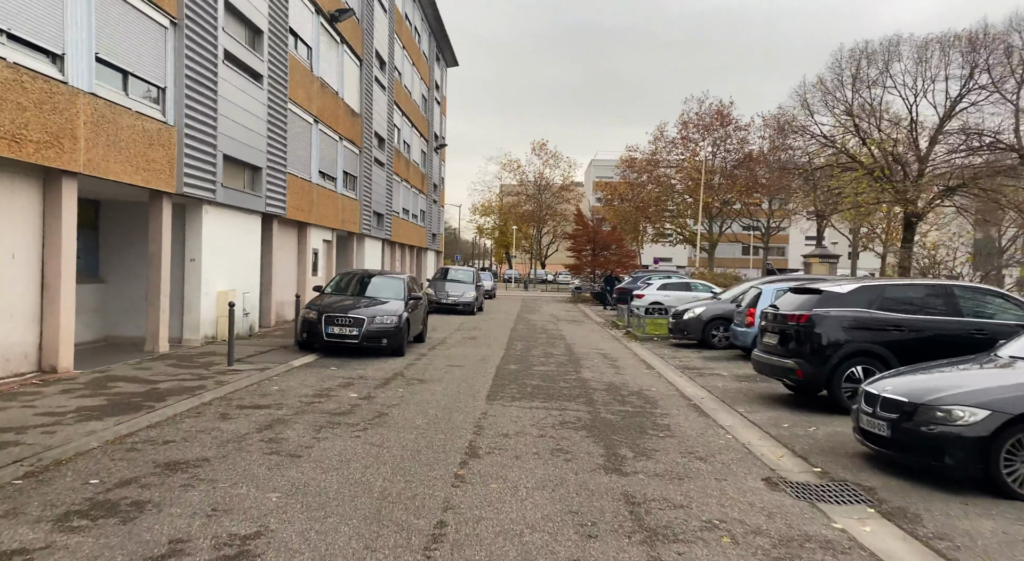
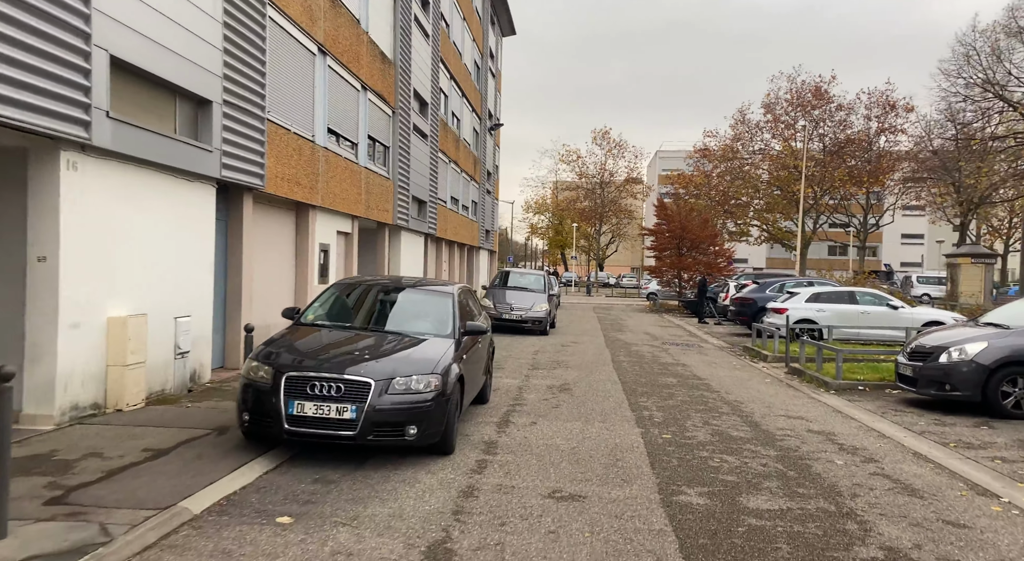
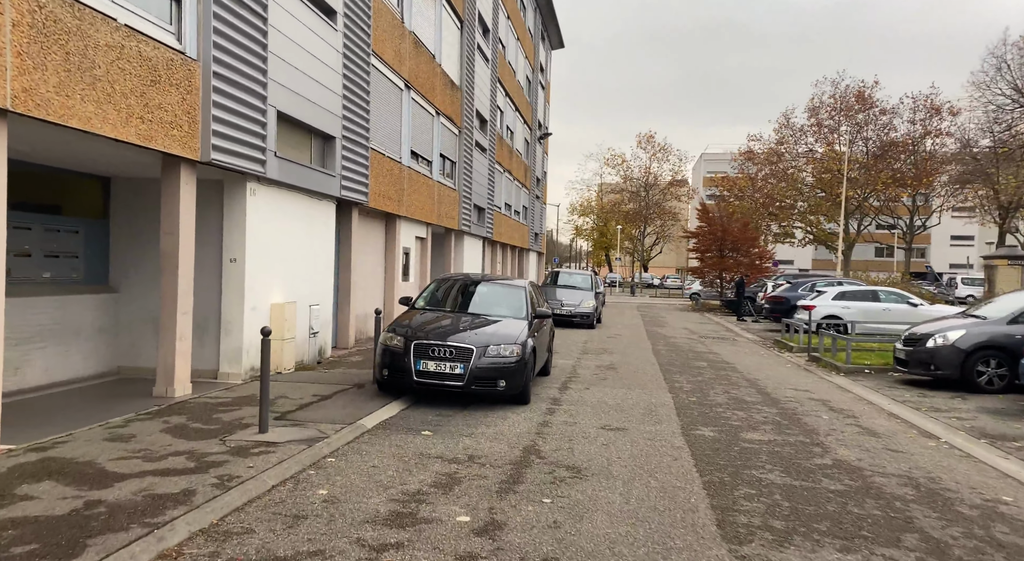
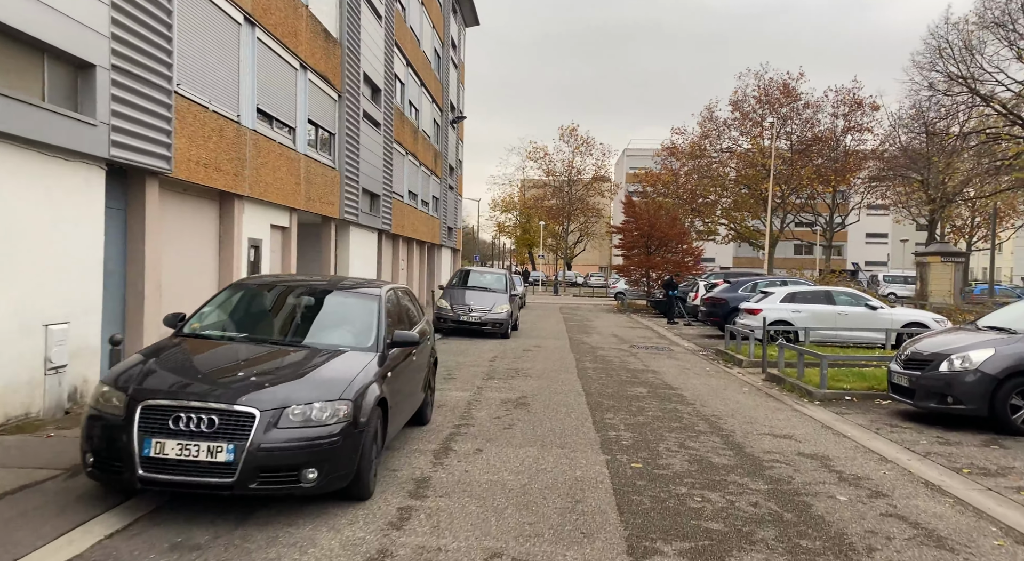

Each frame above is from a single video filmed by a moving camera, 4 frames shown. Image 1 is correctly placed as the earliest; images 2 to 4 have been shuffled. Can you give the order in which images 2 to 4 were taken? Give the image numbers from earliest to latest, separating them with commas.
3, 2, 4
